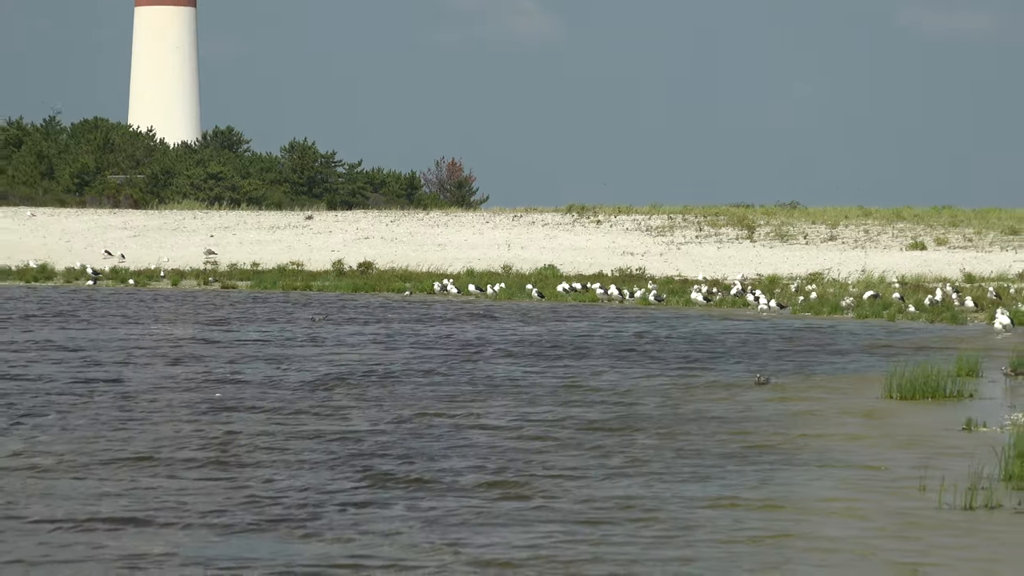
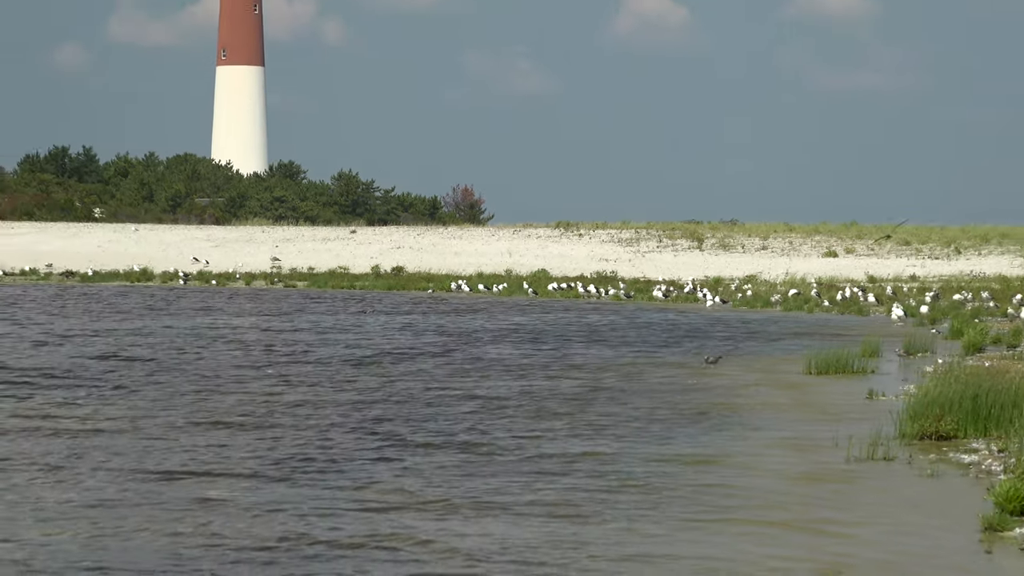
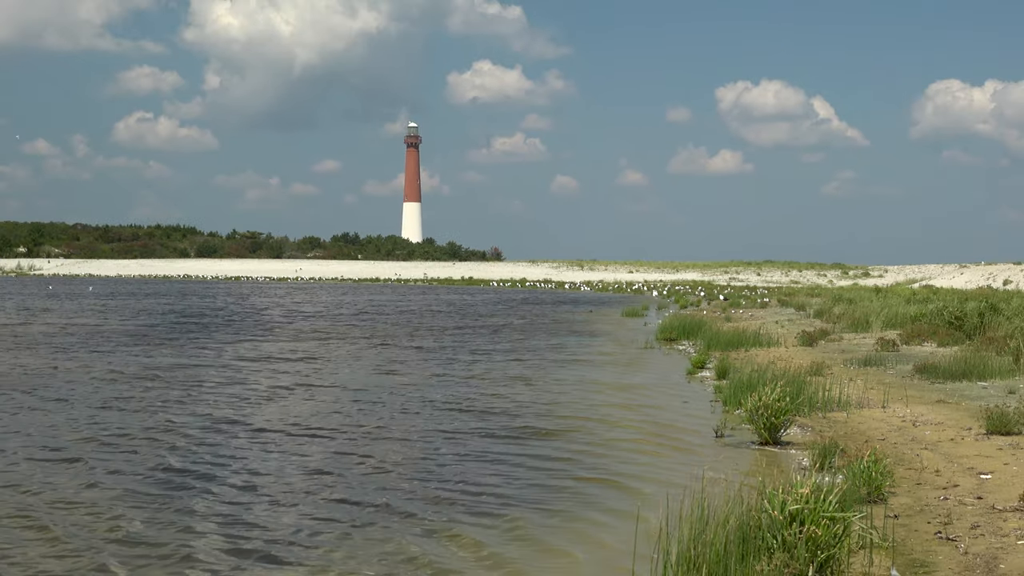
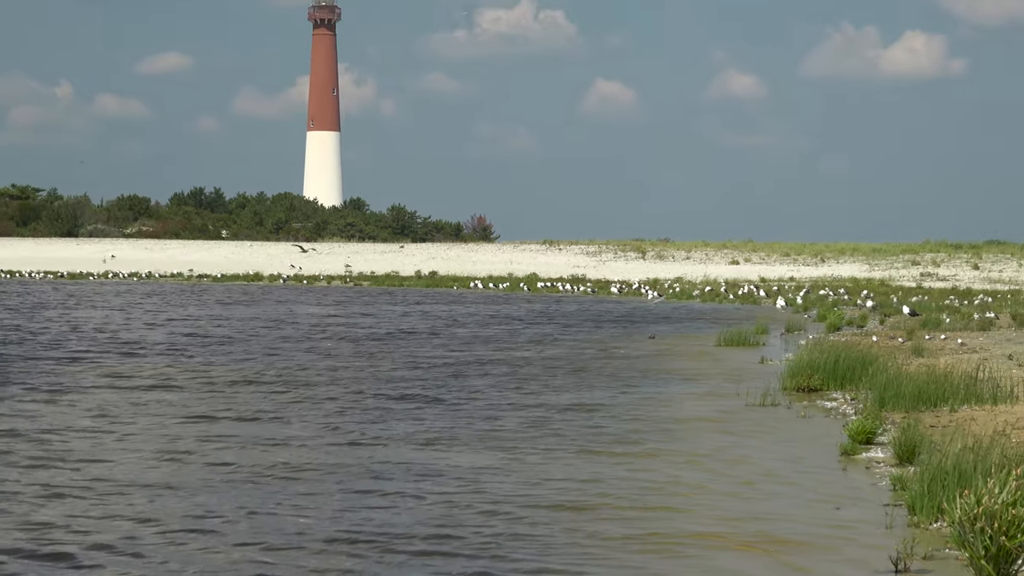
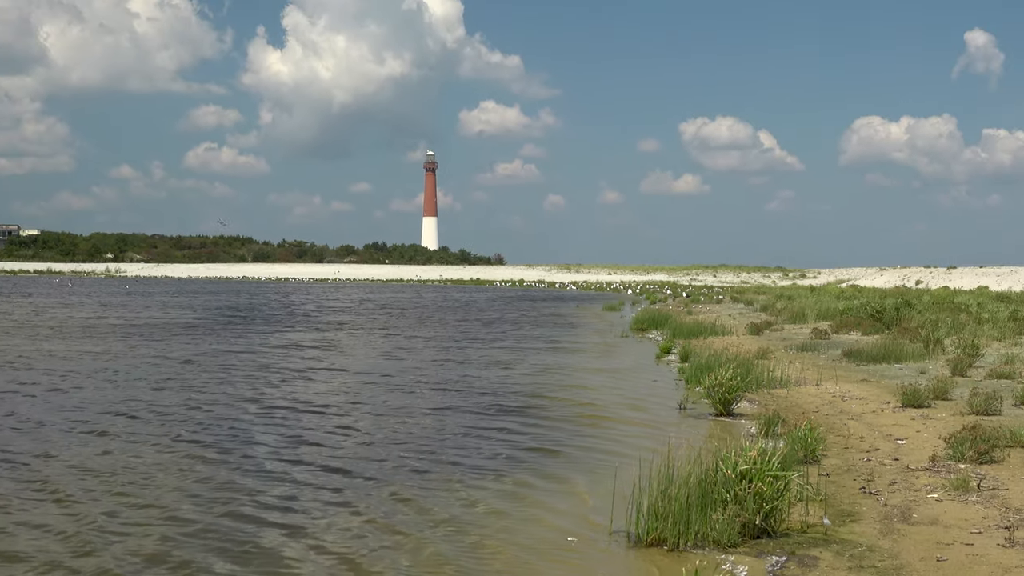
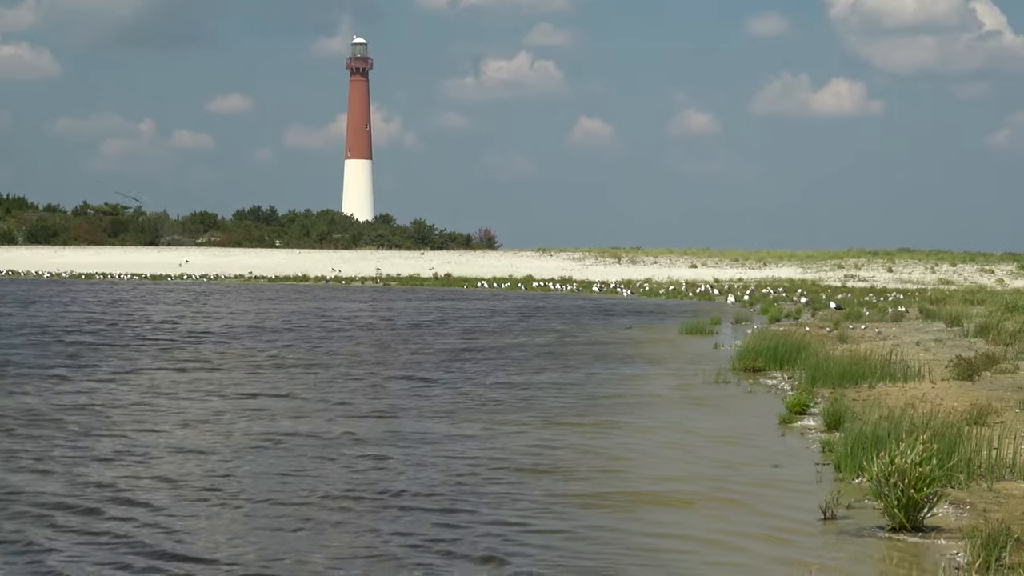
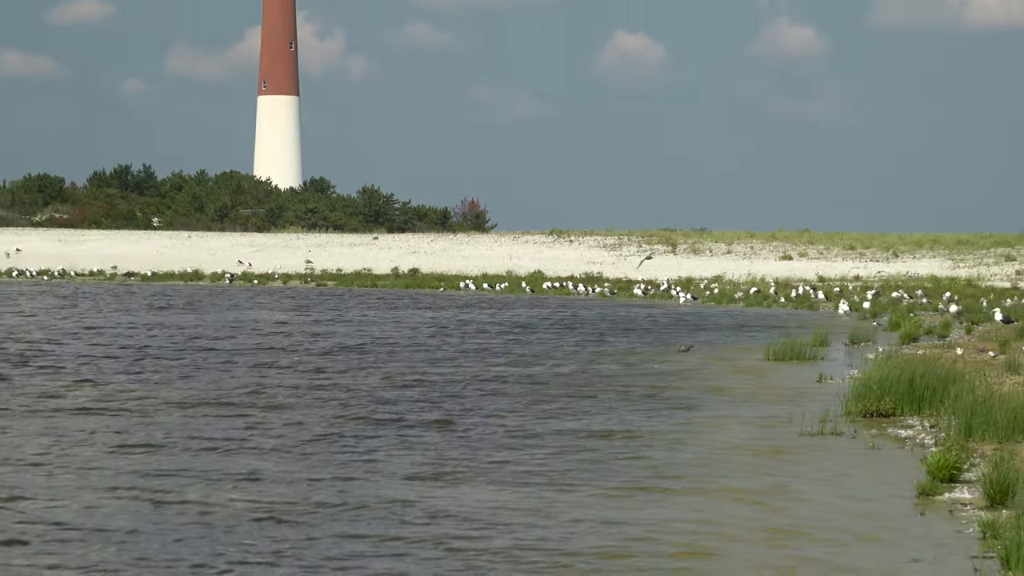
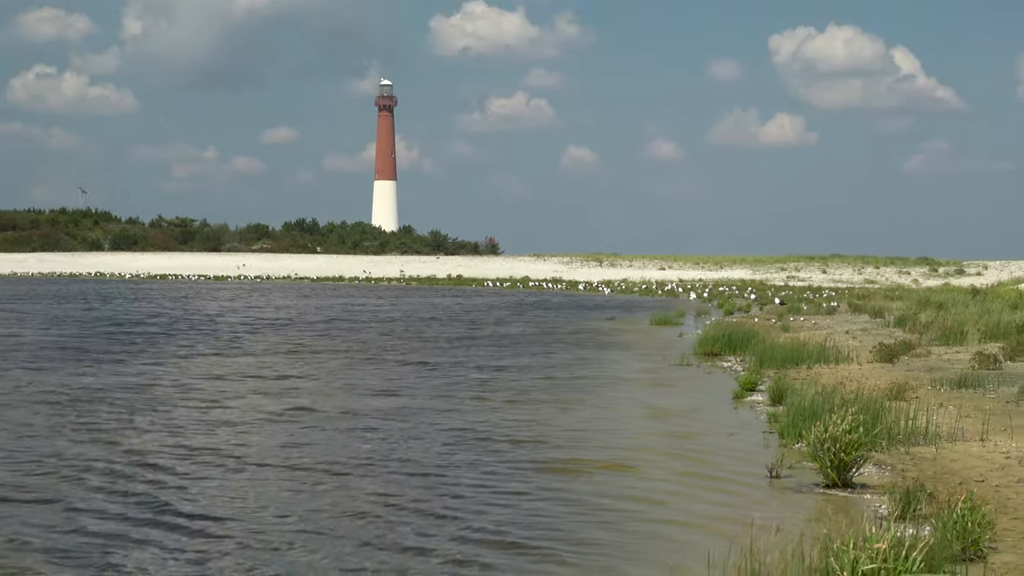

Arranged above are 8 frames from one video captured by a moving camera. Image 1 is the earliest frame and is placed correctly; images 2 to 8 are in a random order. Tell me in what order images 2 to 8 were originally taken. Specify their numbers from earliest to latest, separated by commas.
2, 7, 4, 6, 8, 3, 5
